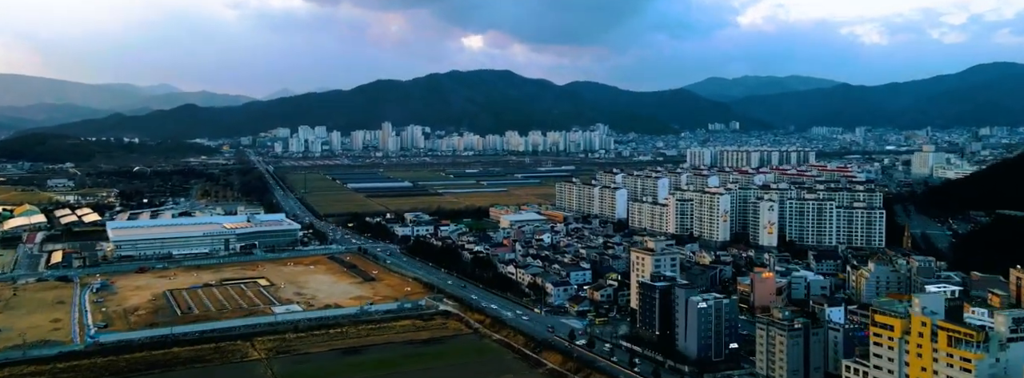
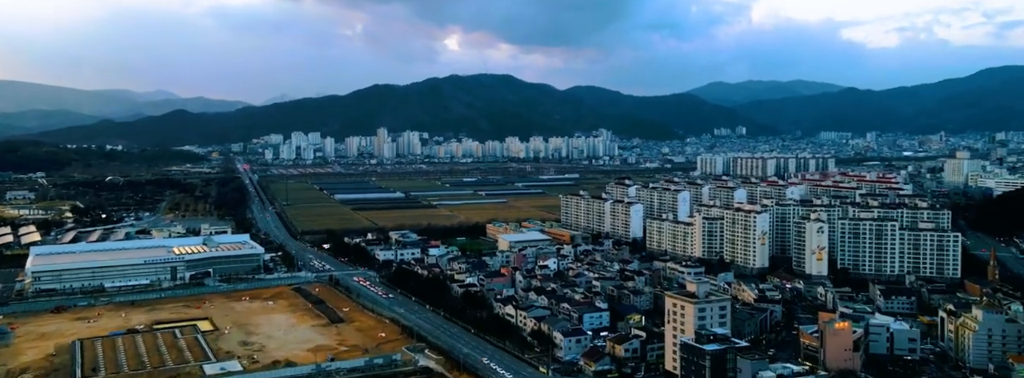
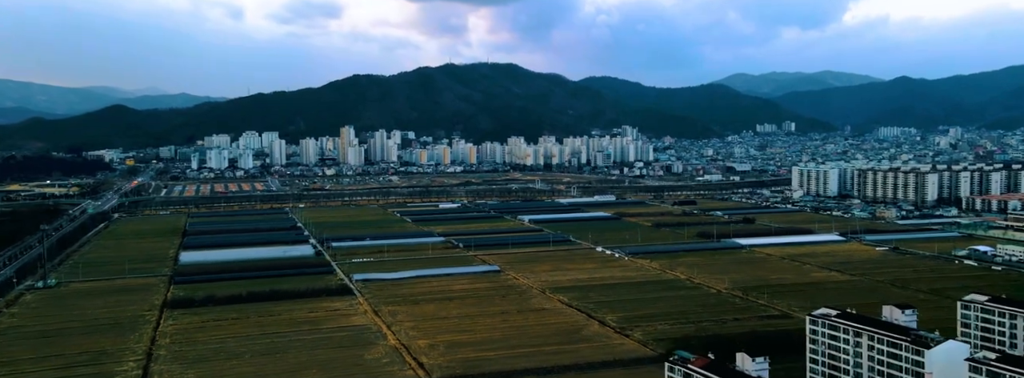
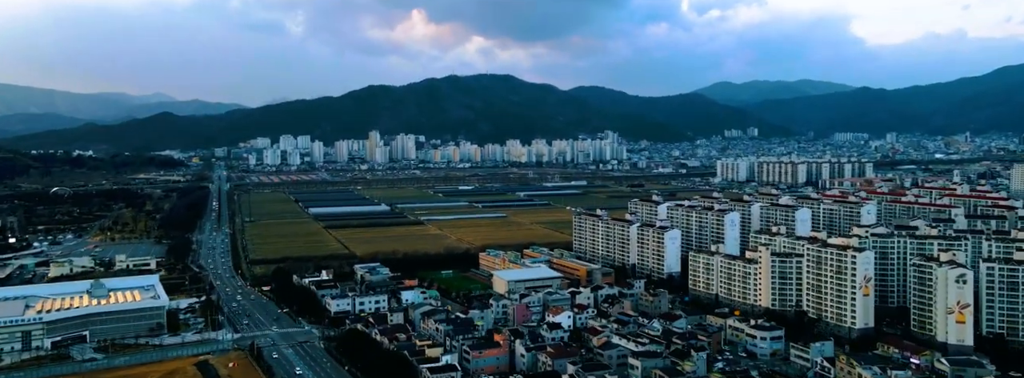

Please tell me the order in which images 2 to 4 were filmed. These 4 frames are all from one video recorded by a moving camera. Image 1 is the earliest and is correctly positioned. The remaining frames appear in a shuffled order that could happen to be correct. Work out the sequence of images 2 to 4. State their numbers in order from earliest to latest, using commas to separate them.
2, 4, 3
